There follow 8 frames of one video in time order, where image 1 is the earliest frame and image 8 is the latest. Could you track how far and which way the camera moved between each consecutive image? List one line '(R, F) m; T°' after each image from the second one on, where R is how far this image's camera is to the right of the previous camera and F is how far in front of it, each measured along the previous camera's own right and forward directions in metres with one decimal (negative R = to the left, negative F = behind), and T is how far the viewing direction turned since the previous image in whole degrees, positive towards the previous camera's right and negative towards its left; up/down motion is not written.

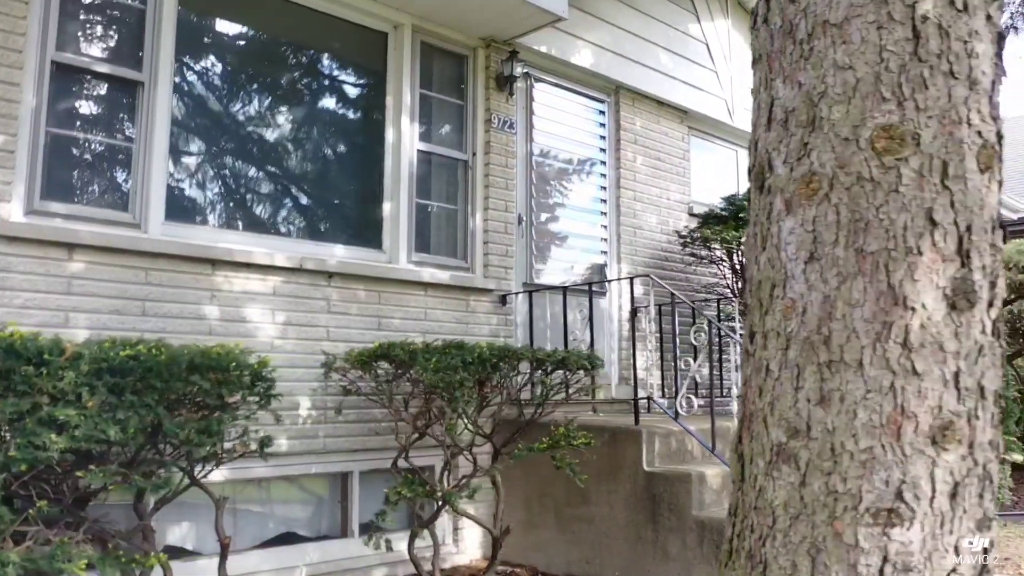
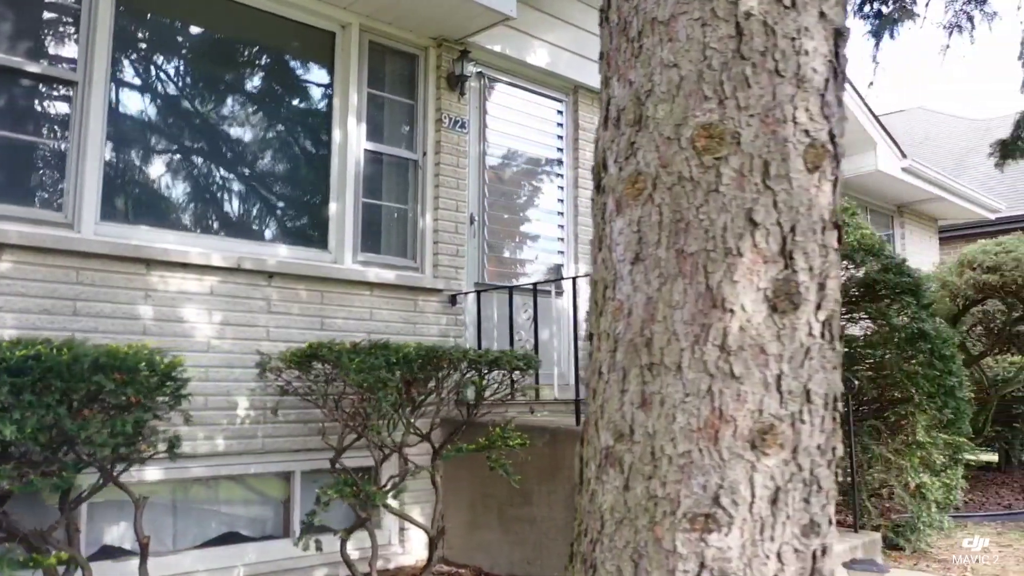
(+0.3, 0.0) m; 0°
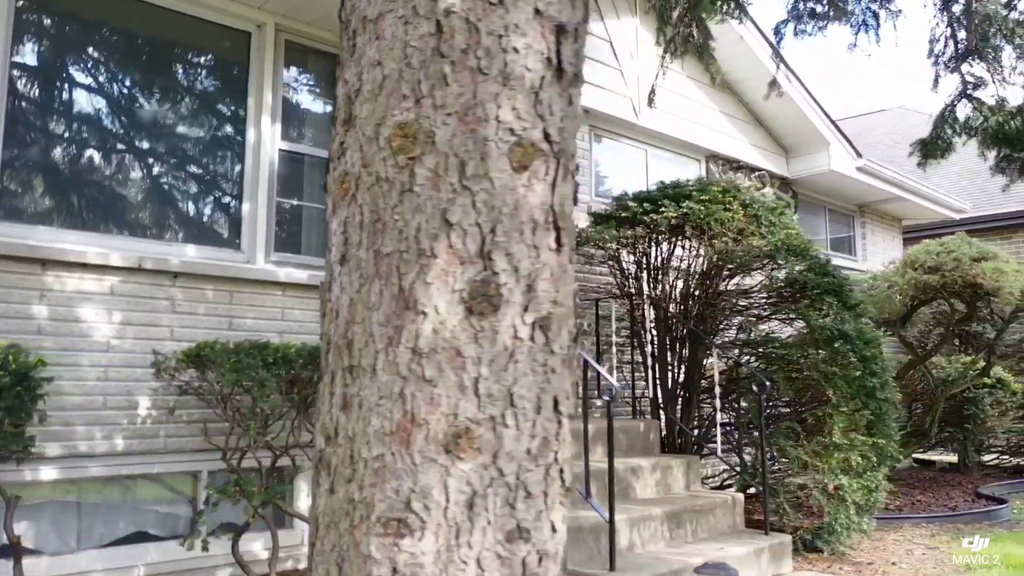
(+0.6, 0.0) m; 0°
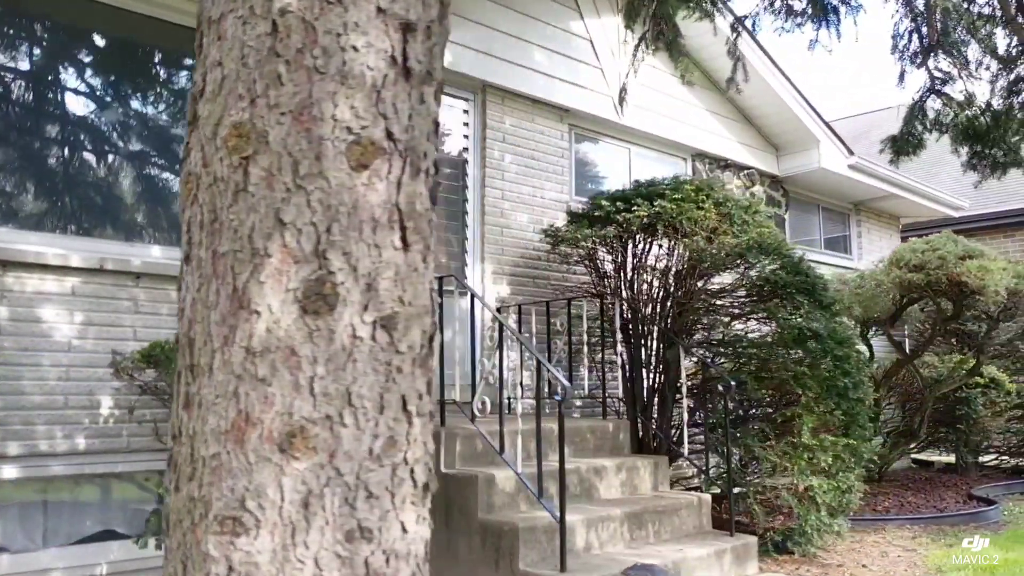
(+0.3, 0.0) m; -1°
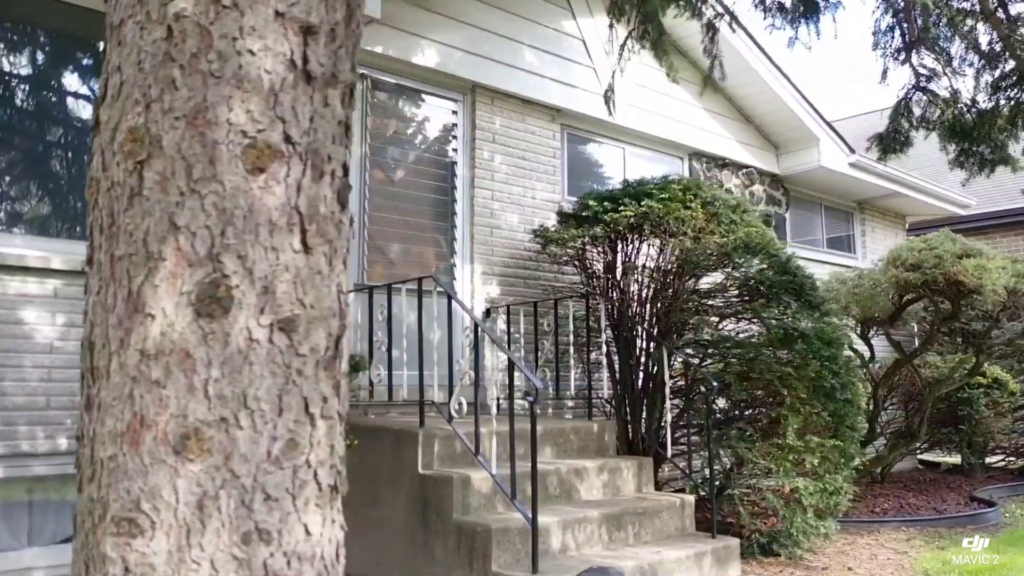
(+0.2, 0.0) m; -1°
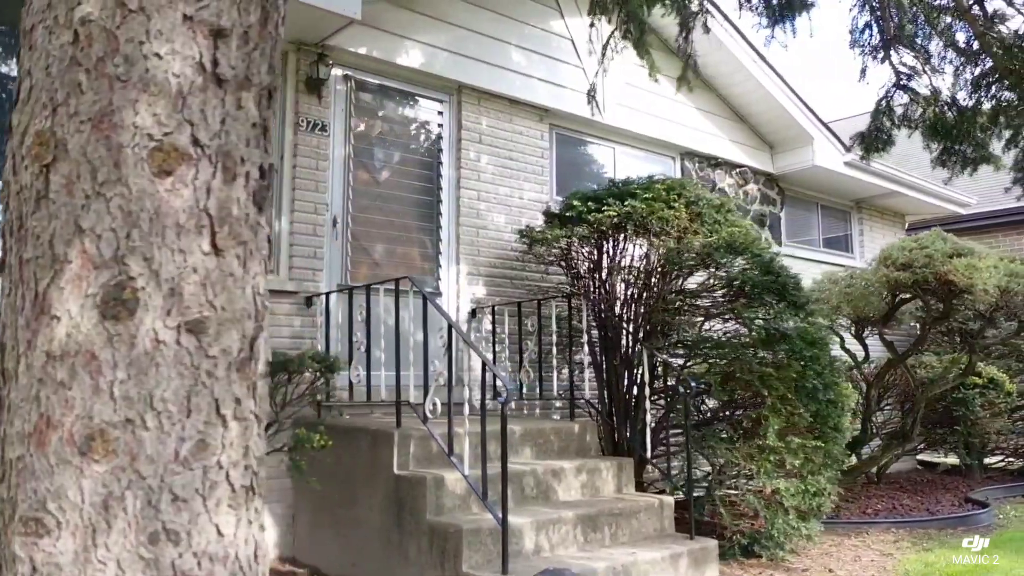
(+0.2, 0.0) m; -1°
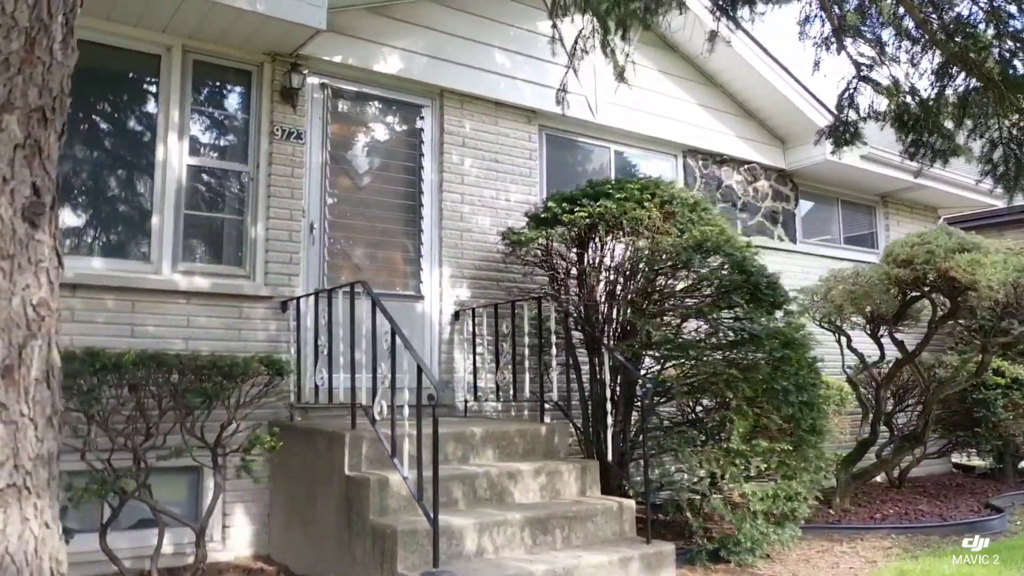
(+0.7, 0.0) m; -5°
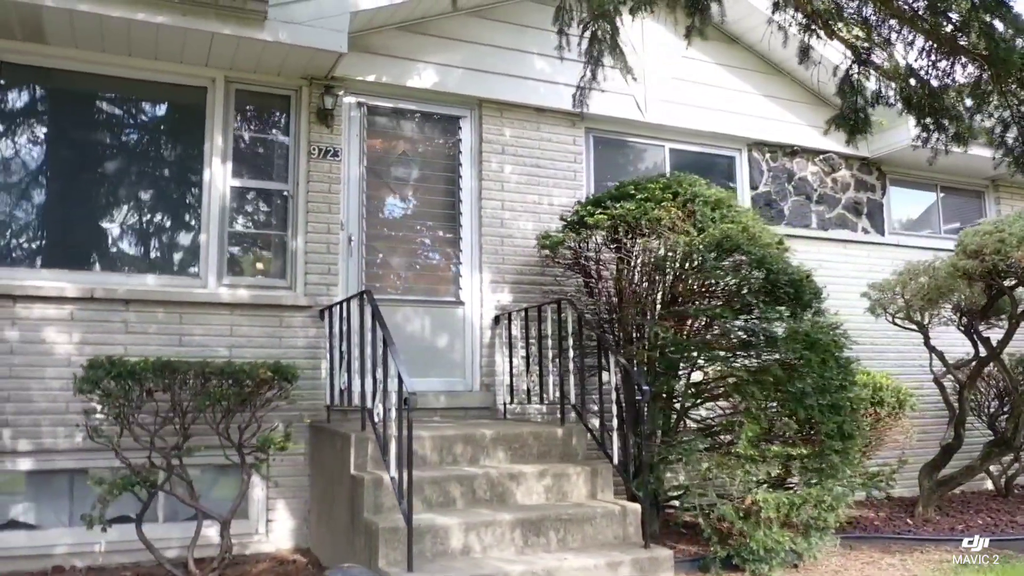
(+1.0, 0.0) m; -11°
